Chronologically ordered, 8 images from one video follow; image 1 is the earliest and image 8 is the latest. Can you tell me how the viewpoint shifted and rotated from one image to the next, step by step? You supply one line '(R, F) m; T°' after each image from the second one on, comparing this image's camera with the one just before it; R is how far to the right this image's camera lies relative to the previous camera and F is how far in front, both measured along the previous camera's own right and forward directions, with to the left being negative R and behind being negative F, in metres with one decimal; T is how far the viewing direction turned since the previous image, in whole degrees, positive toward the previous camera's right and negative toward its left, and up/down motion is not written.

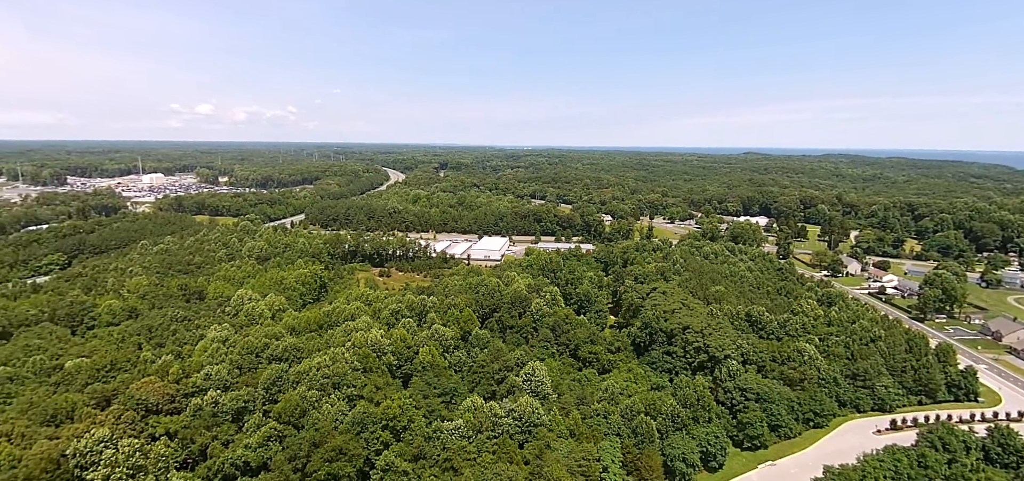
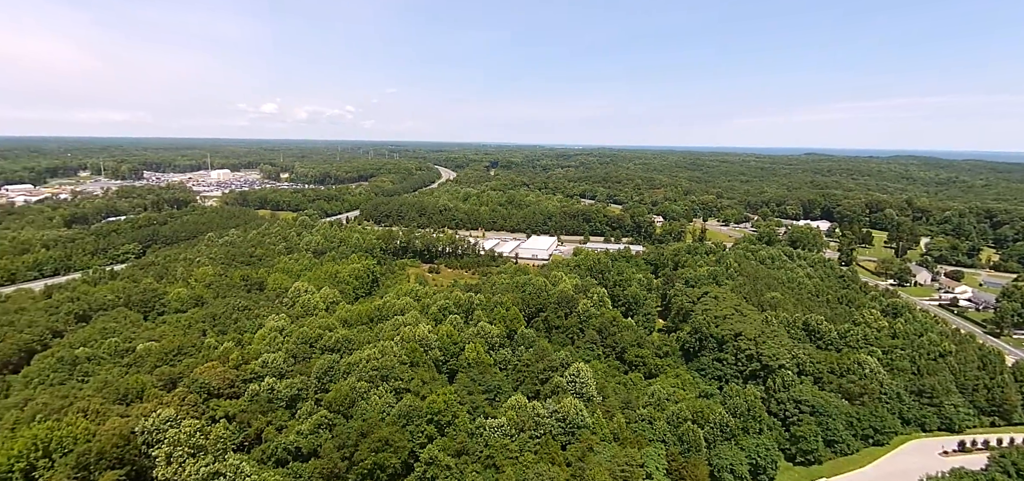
(-1.1, +0.2) m; -4°
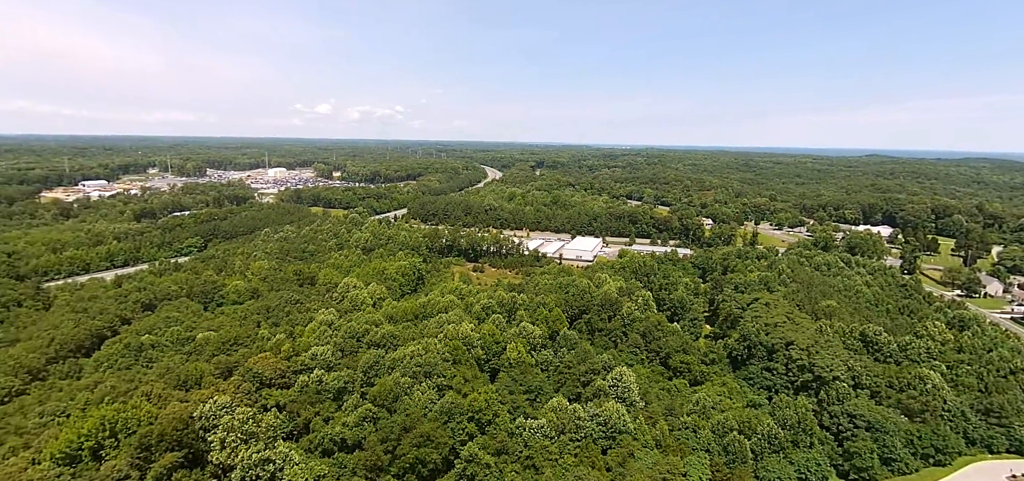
(-1.0, +0.1) m; -4°
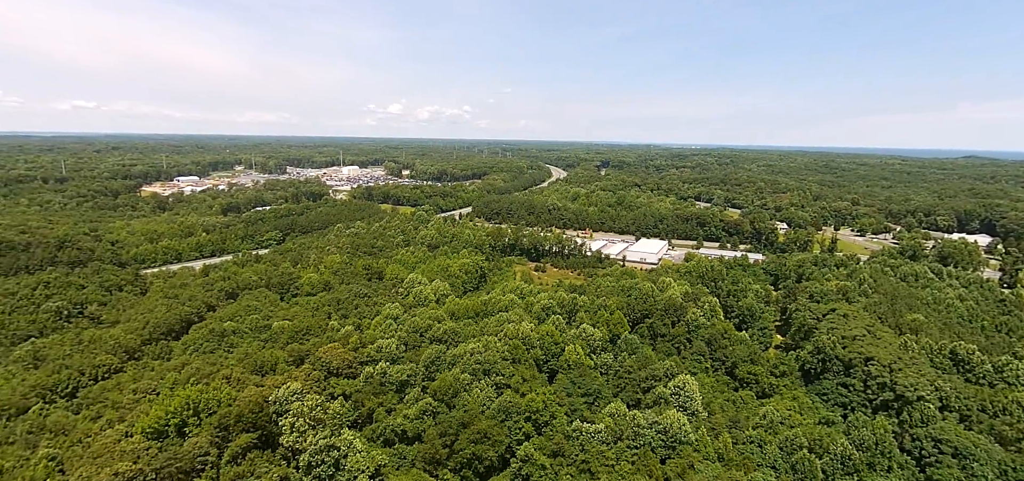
(-1.4, 0.0) m; -5°
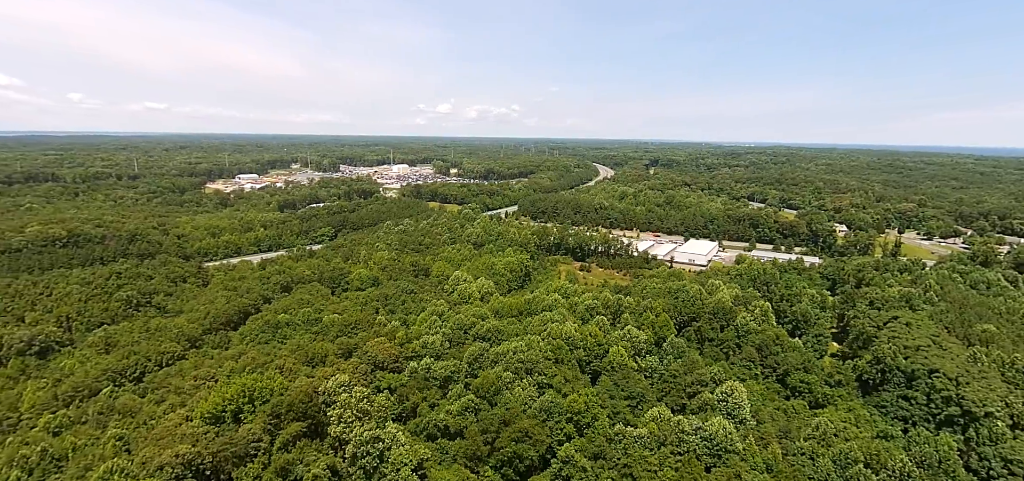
(-1.0, 0.0) m; -4°
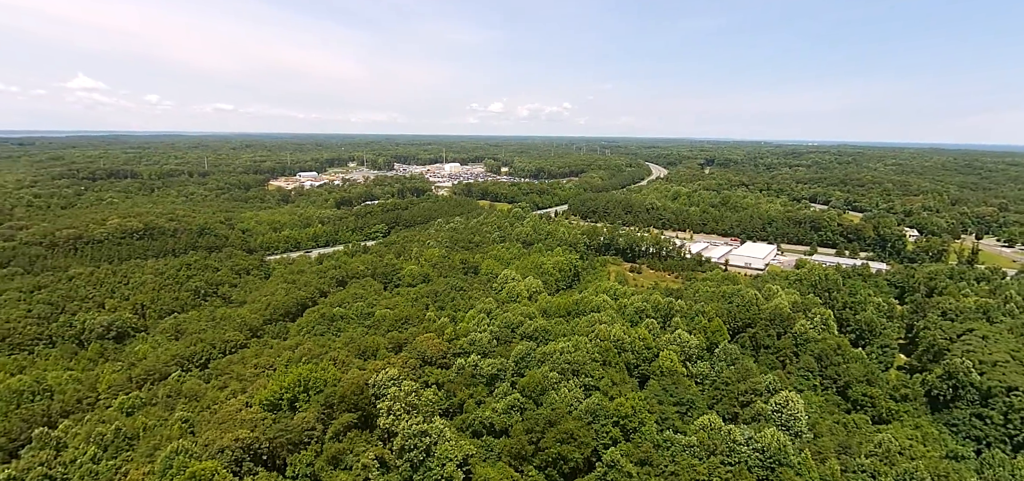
(-1.2, -0.1) m; -4°
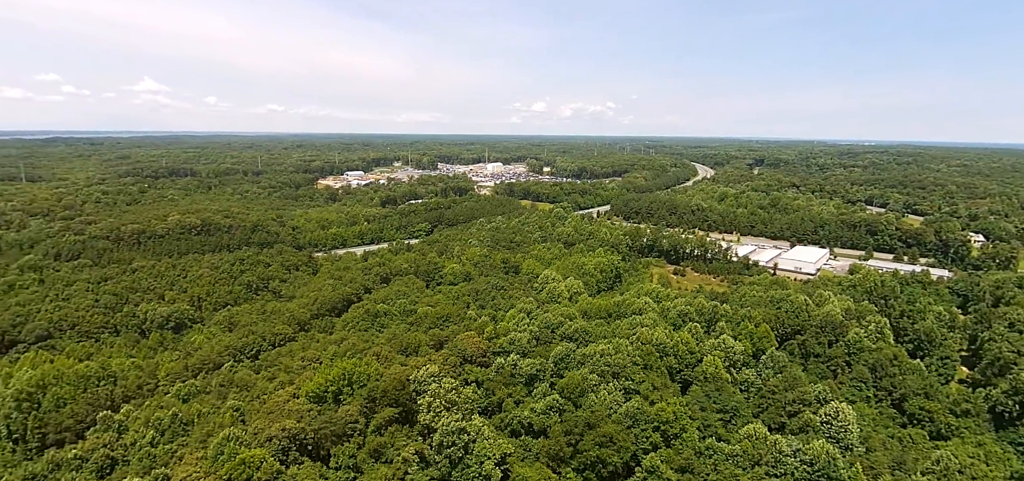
(-1.0, -0.1) m; -3°
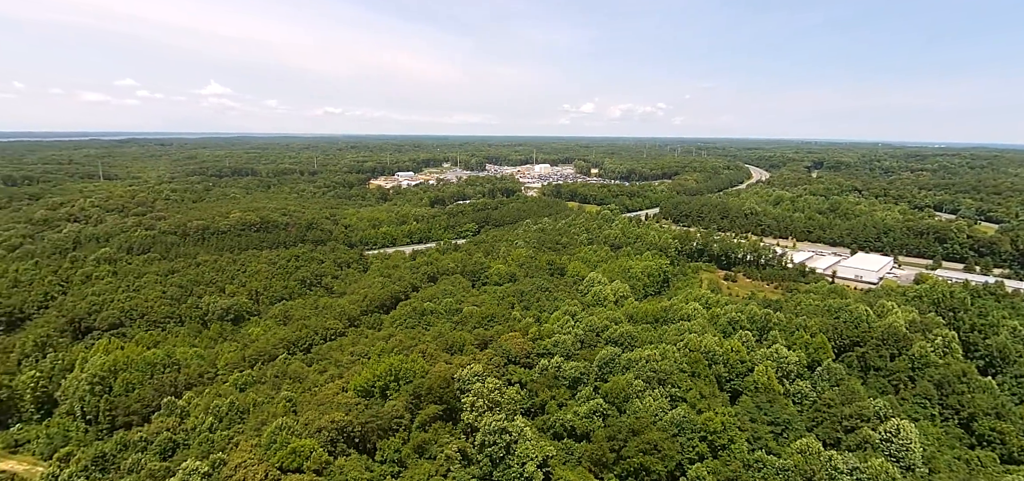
(-1.0, -0.1) m; -4°
